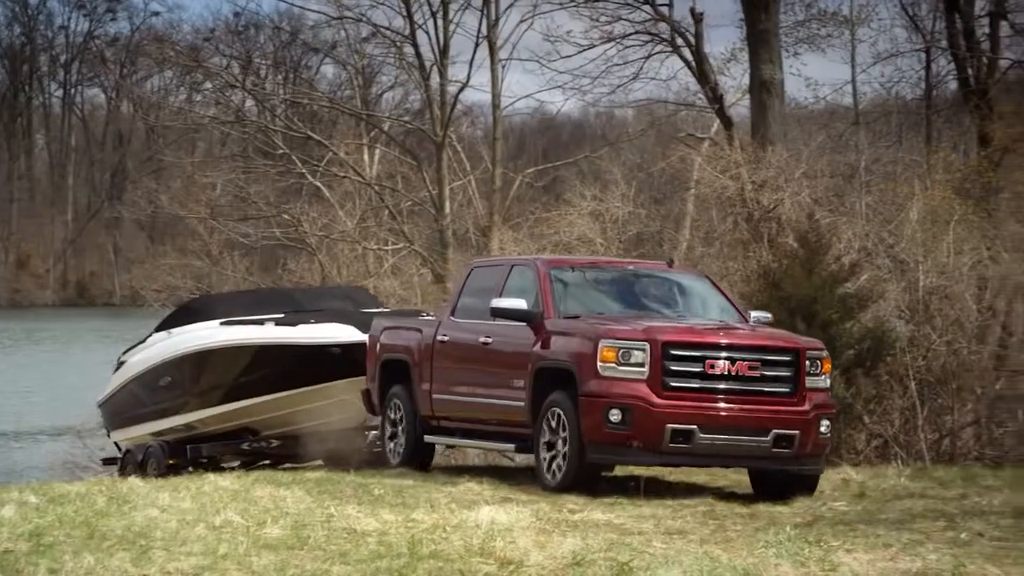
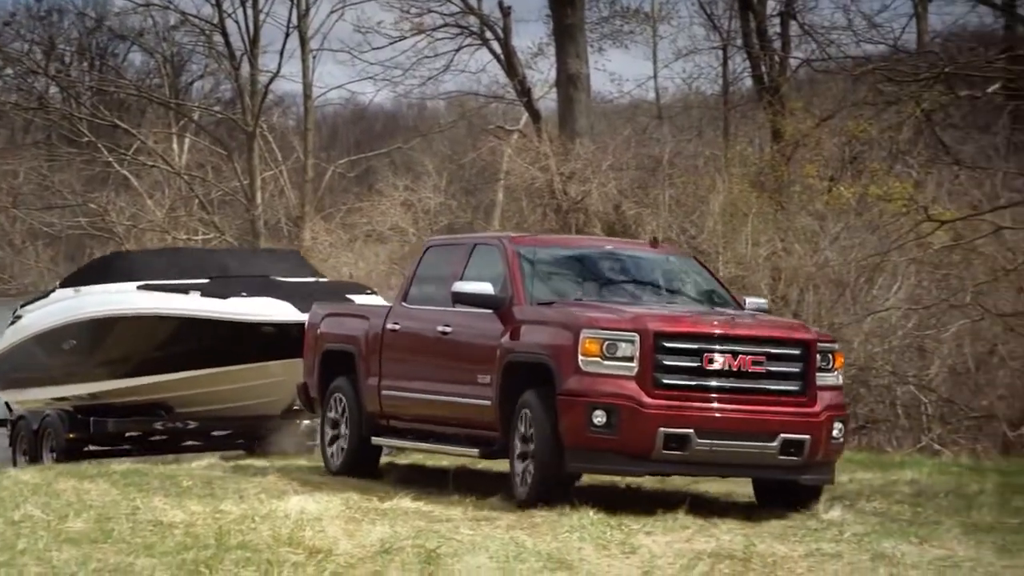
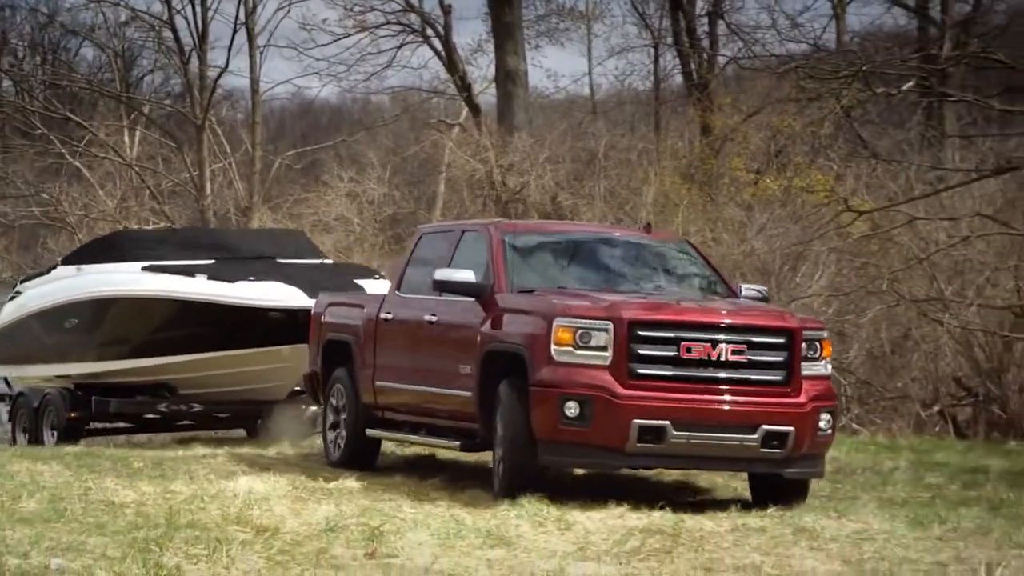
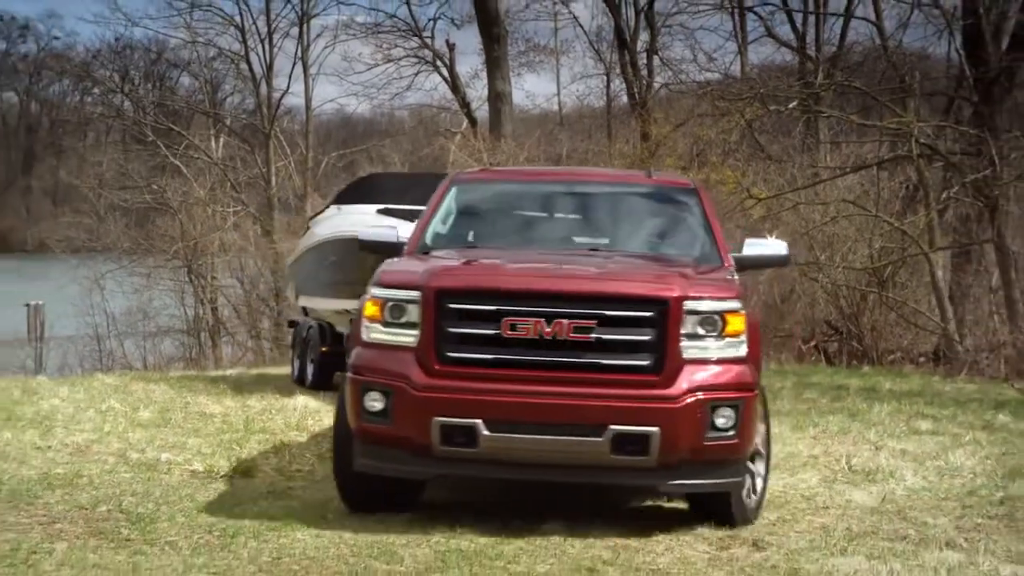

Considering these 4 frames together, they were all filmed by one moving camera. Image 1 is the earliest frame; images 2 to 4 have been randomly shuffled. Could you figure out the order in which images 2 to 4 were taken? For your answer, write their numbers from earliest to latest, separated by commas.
2, 3, 4
